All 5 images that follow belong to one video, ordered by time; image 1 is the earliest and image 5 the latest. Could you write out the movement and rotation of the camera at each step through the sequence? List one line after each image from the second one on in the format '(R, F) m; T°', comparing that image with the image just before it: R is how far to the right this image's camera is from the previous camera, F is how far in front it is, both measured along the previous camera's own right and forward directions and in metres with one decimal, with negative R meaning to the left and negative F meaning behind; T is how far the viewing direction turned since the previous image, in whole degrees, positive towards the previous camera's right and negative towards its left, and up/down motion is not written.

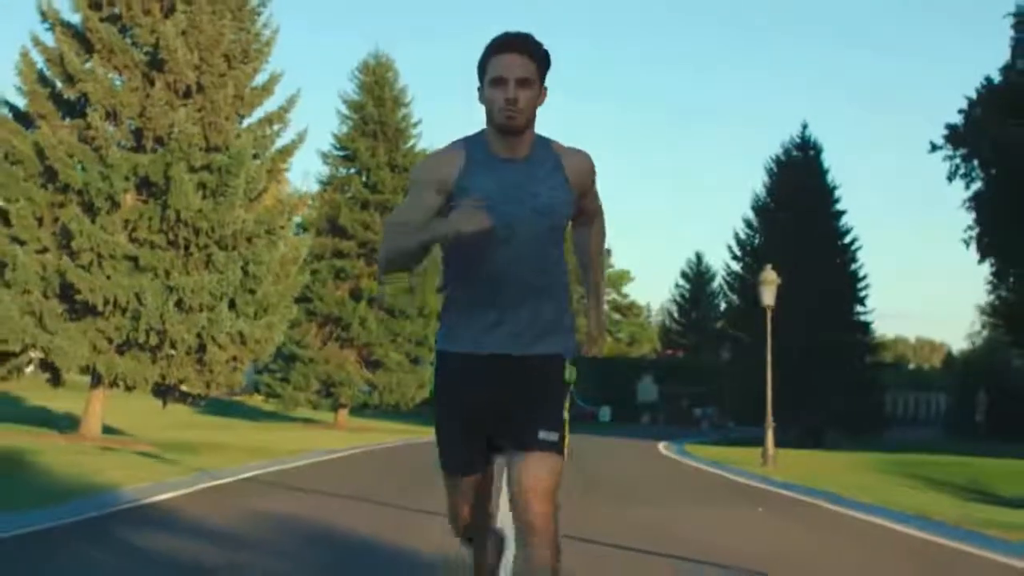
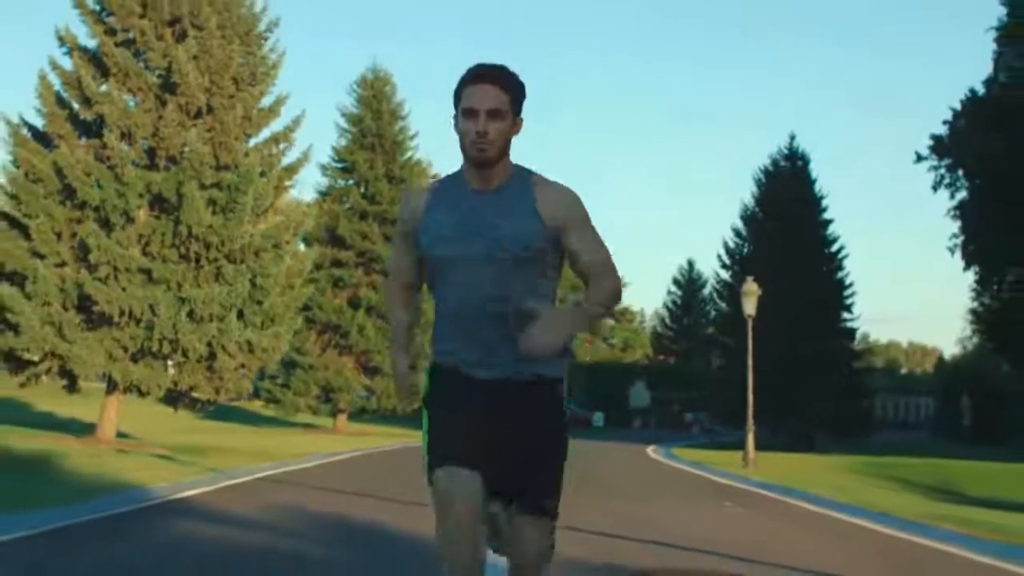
(0.0, -1.3) m; 0°
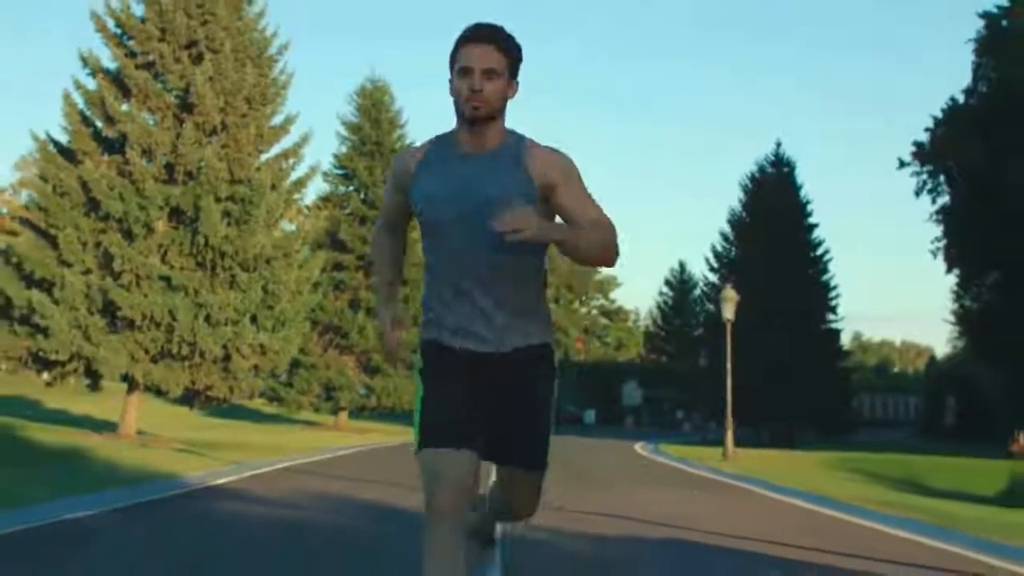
(0.0, -1.9) m; 0°
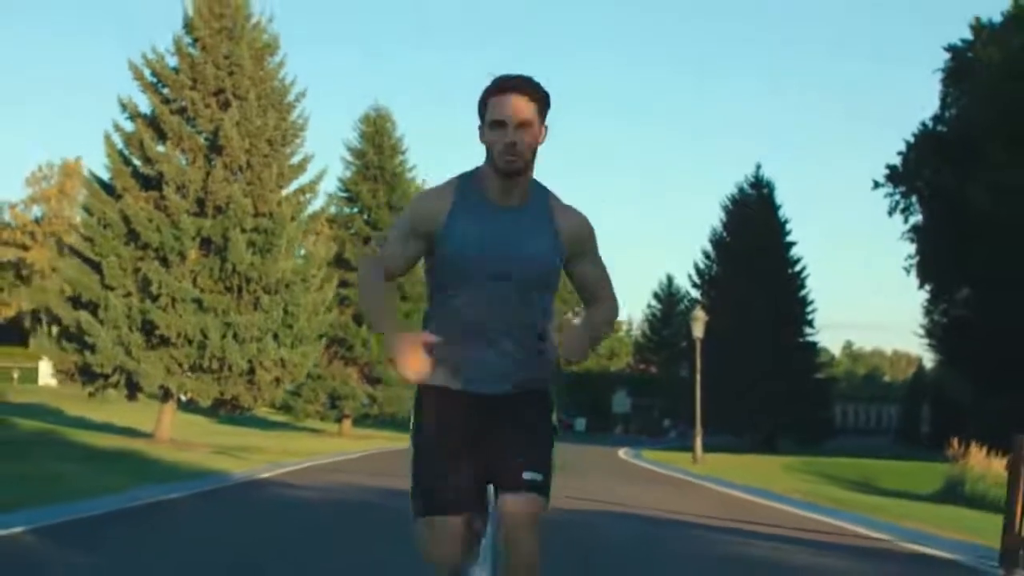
(0.0, -3.4) m; 0°
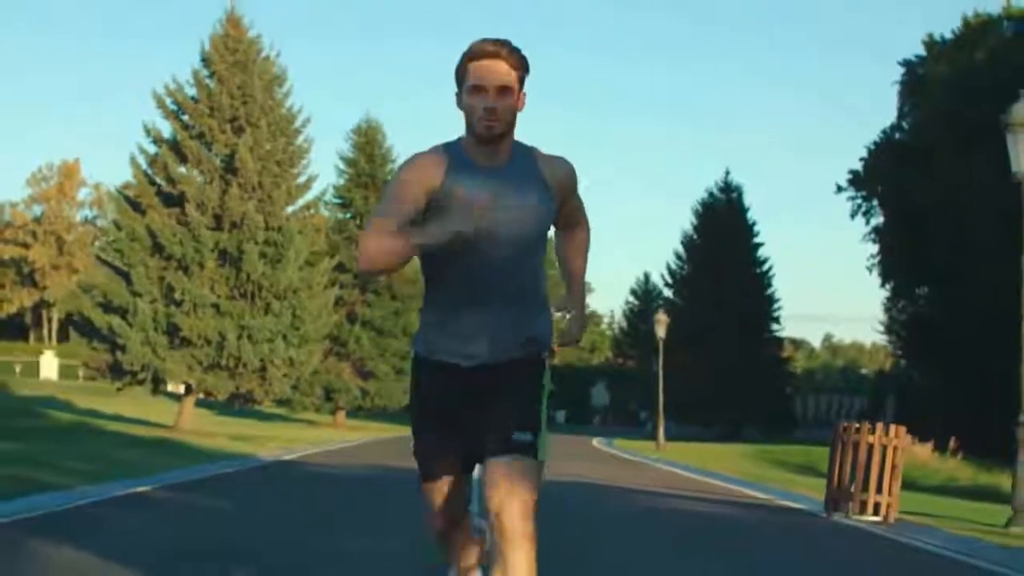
(0.0, -3.9) m; +1°
